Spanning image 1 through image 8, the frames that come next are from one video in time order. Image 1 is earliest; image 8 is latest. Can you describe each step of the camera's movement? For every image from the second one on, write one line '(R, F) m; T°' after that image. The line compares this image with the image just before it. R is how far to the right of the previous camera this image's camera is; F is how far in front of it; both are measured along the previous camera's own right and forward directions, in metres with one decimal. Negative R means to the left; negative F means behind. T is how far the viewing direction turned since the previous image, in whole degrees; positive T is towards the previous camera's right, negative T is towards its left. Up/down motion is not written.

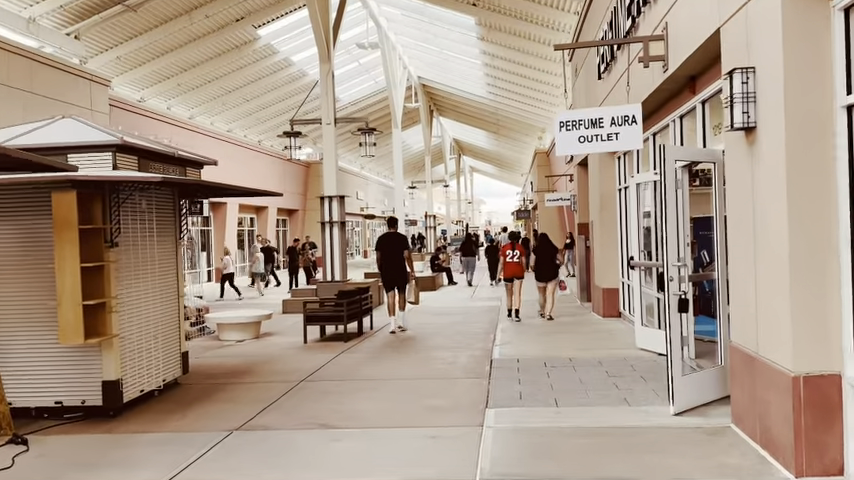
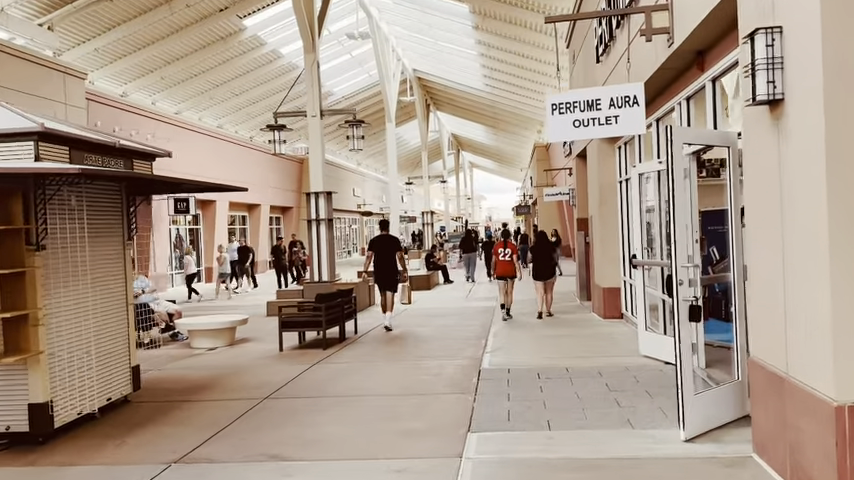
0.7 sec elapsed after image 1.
(+0.2, +0.8) m; 0°
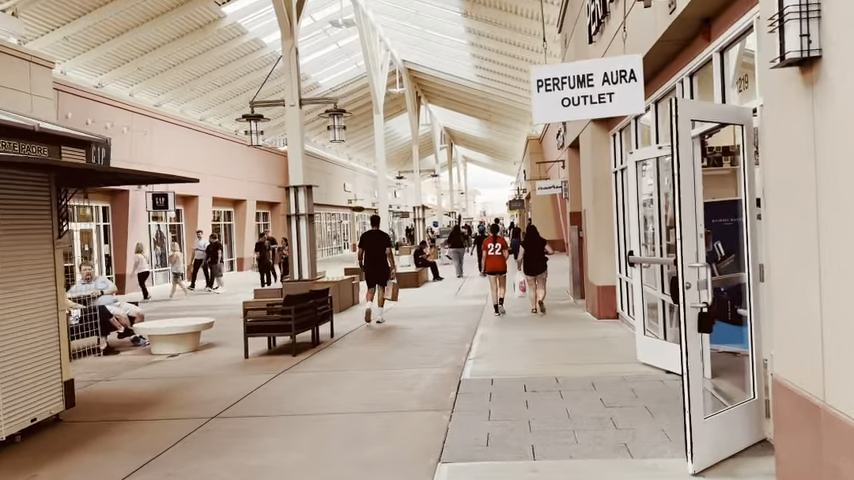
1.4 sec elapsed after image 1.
(+0.2, +0.8) m; 0°
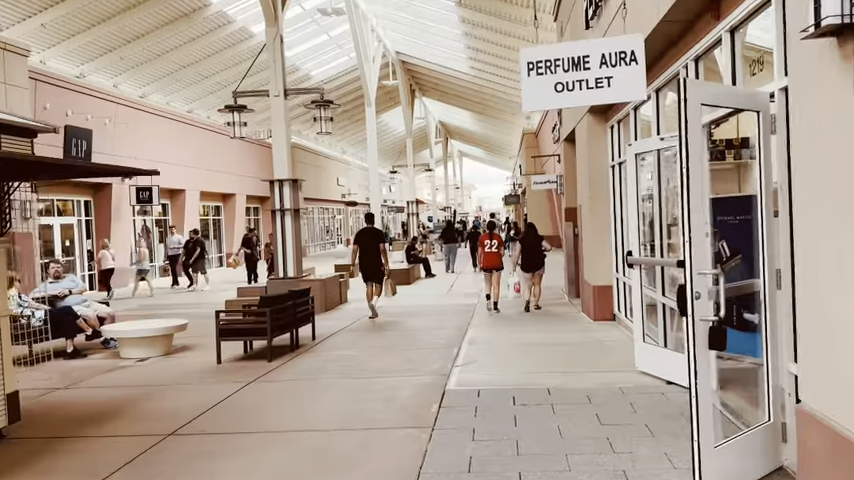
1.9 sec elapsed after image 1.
(+0.1, +0.6) m; 0°
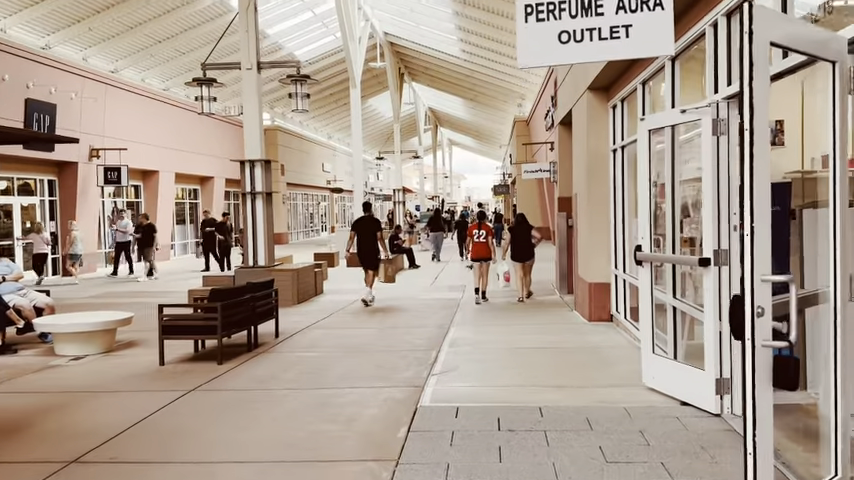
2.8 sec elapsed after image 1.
(+0.1, +1.1) m; +1°
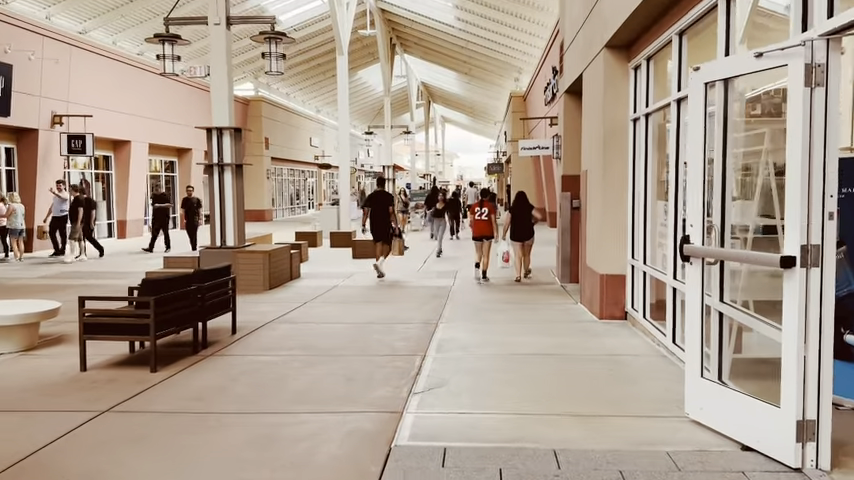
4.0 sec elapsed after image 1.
(+0.1, +1.4) m; +1°
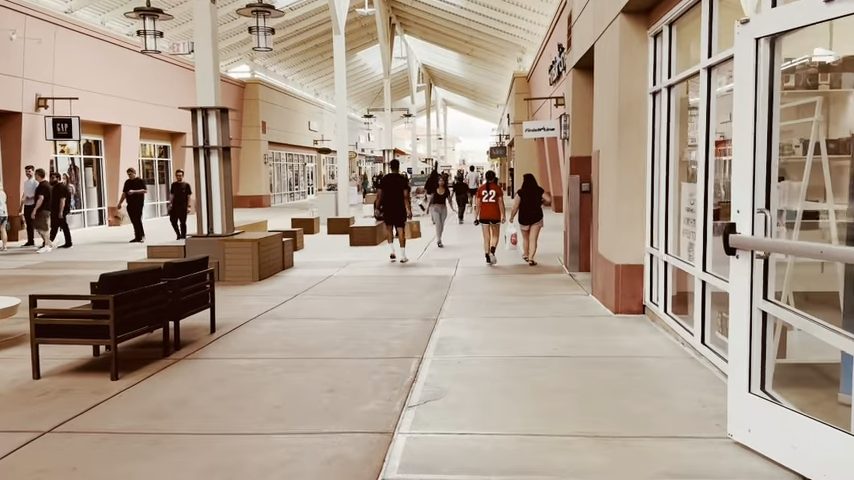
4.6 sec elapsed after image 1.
(0.0, +0.7) m; 0°
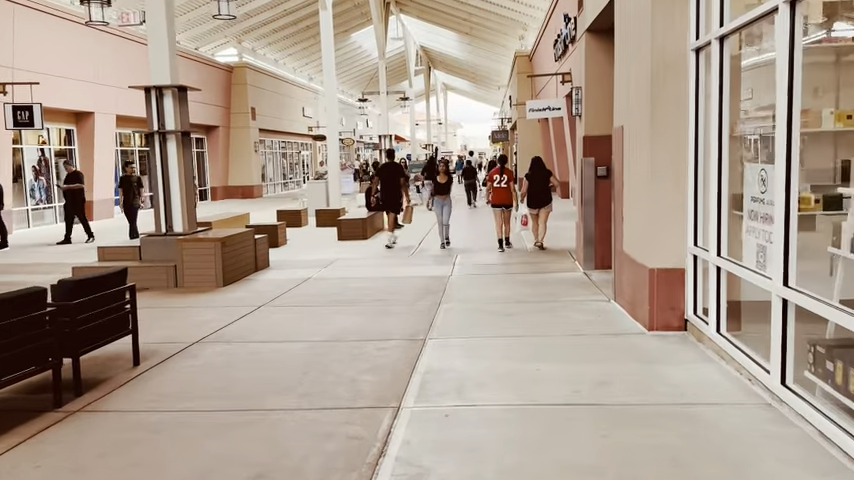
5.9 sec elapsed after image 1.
(+0.2, +1.6) m; 0°
